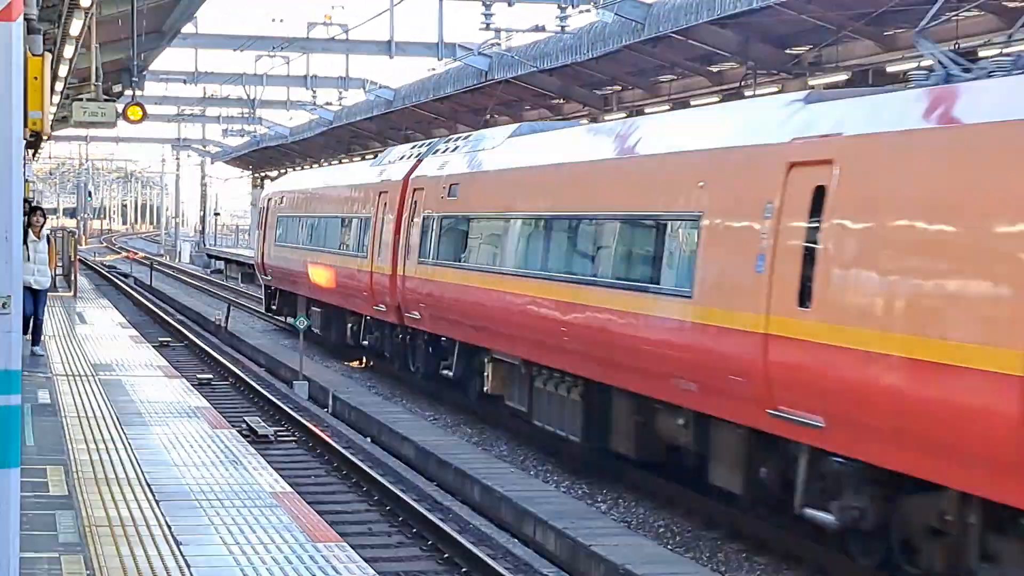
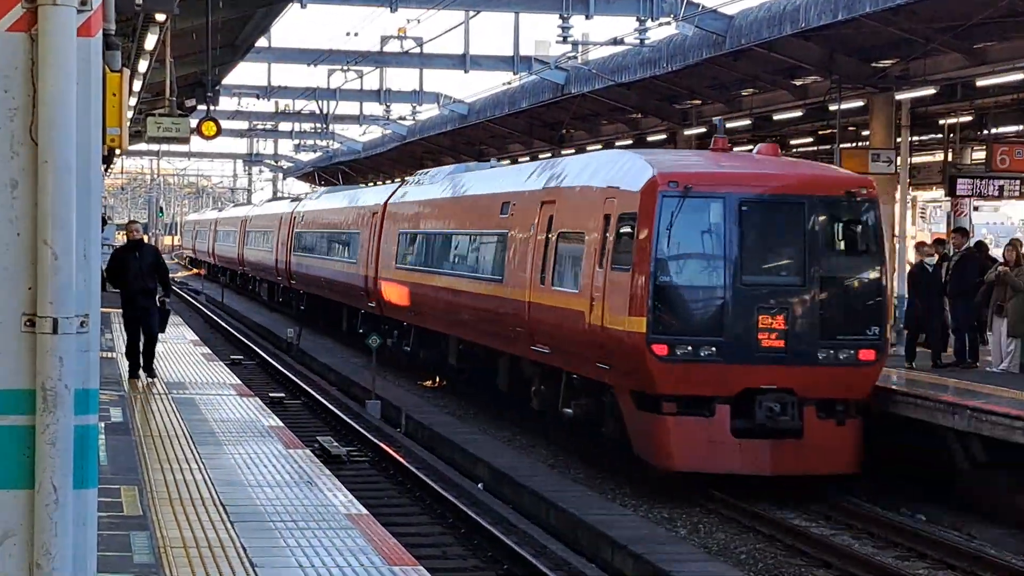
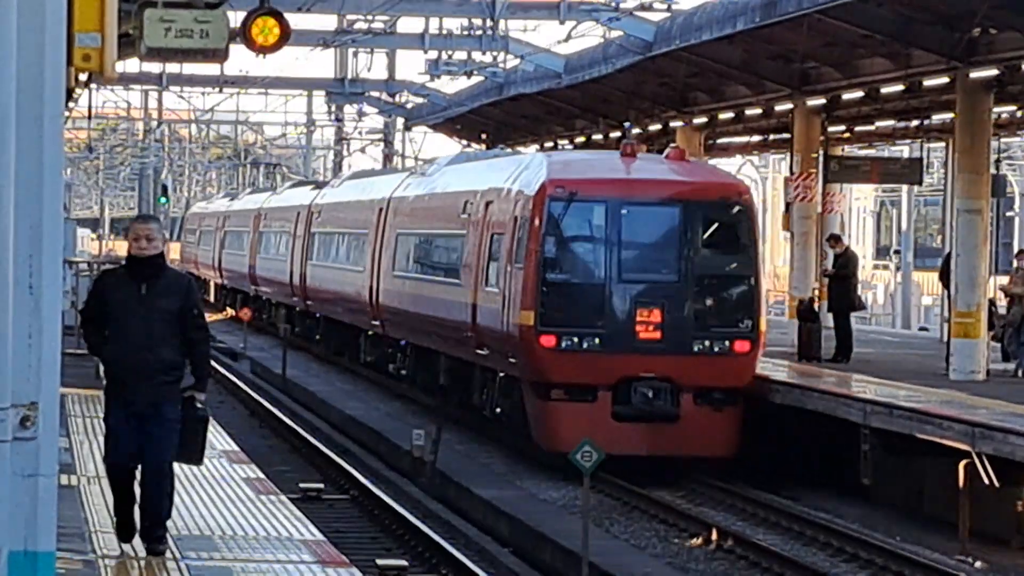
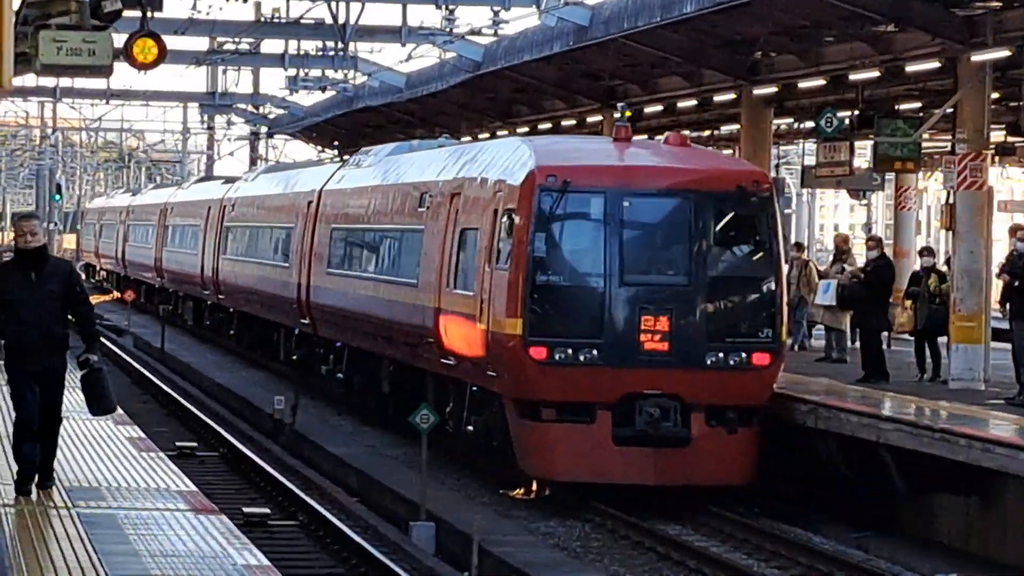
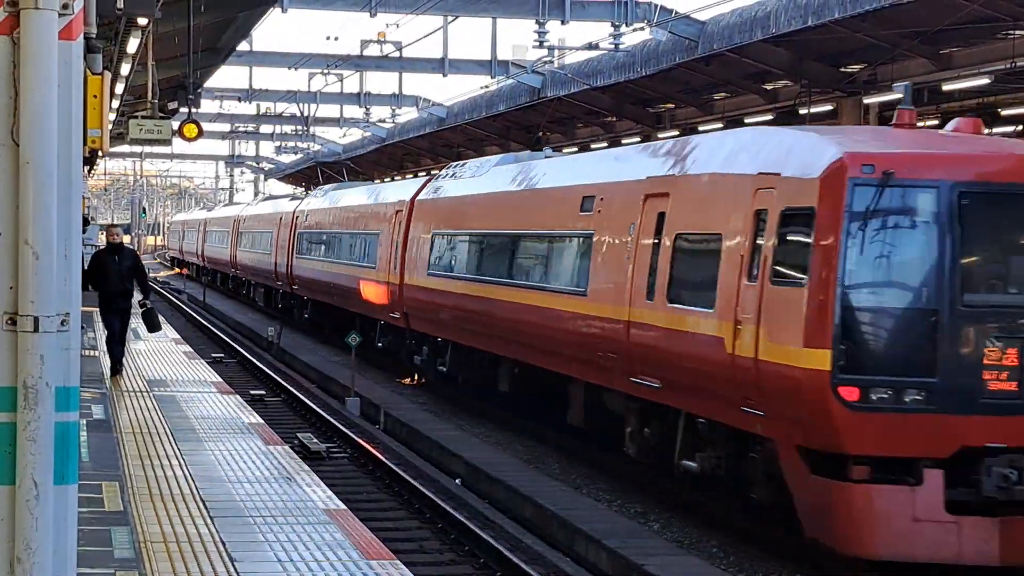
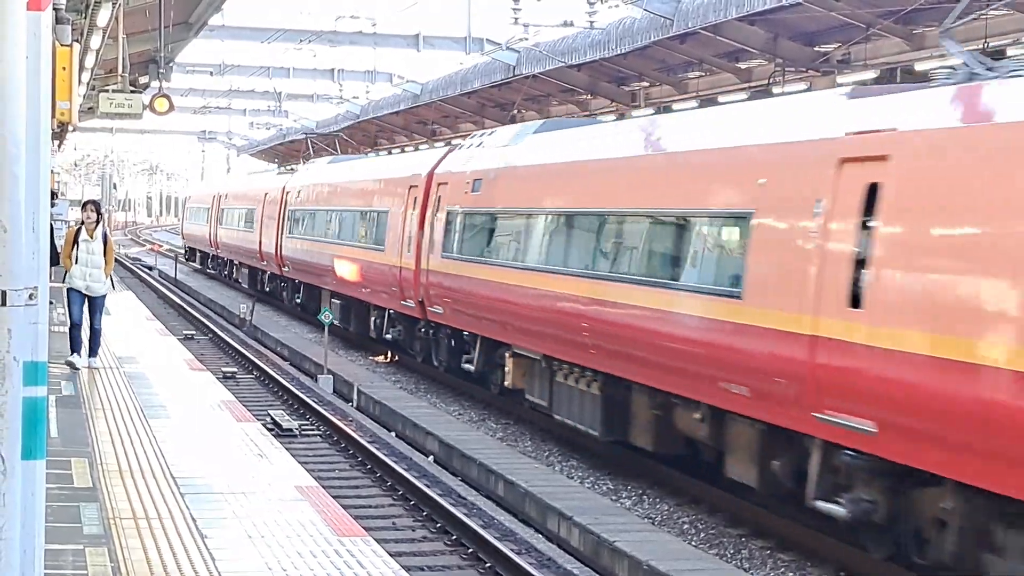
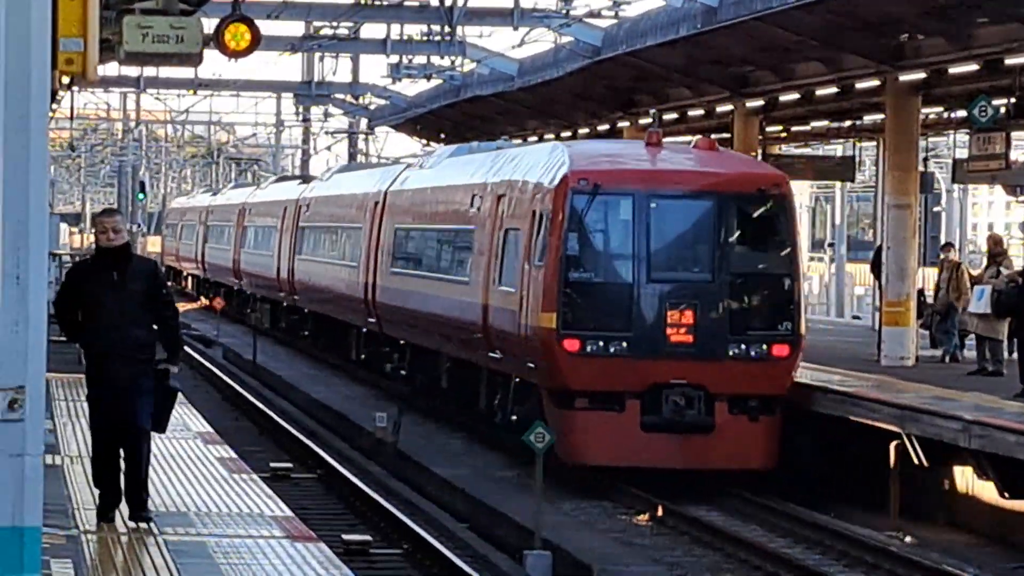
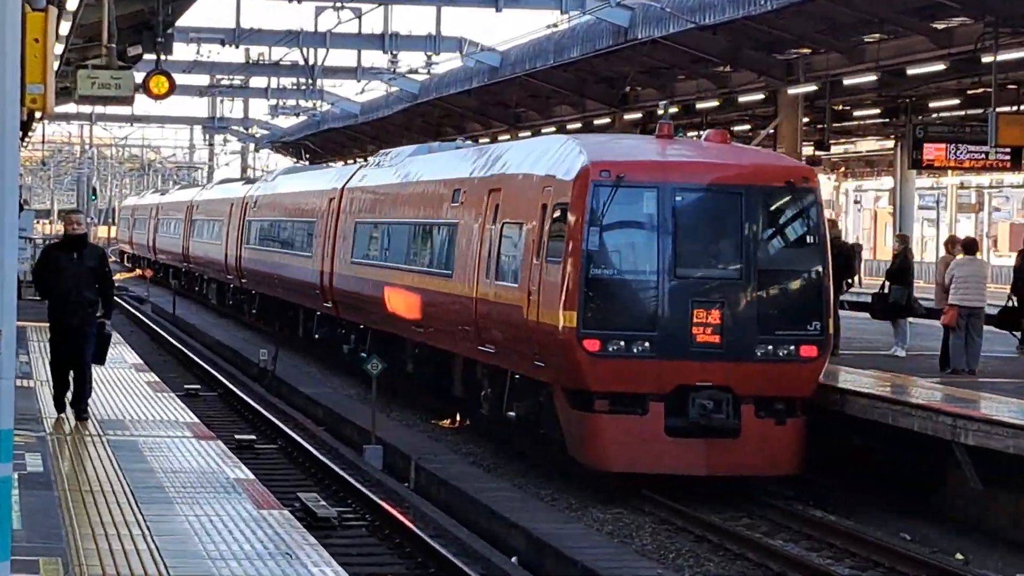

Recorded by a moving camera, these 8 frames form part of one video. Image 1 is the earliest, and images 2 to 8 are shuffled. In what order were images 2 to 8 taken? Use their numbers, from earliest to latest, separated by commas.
6, 5, 2, 8, 4, 7, 3
